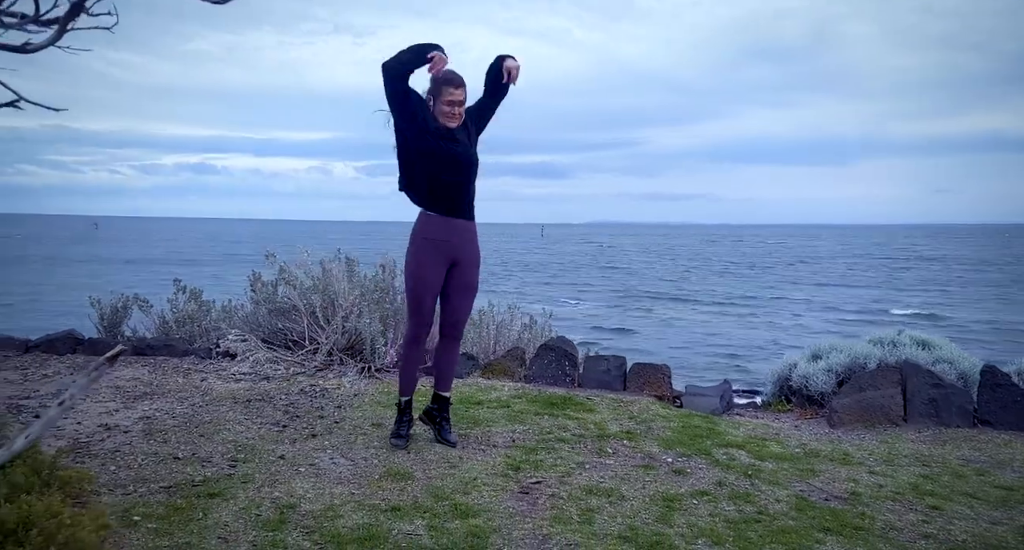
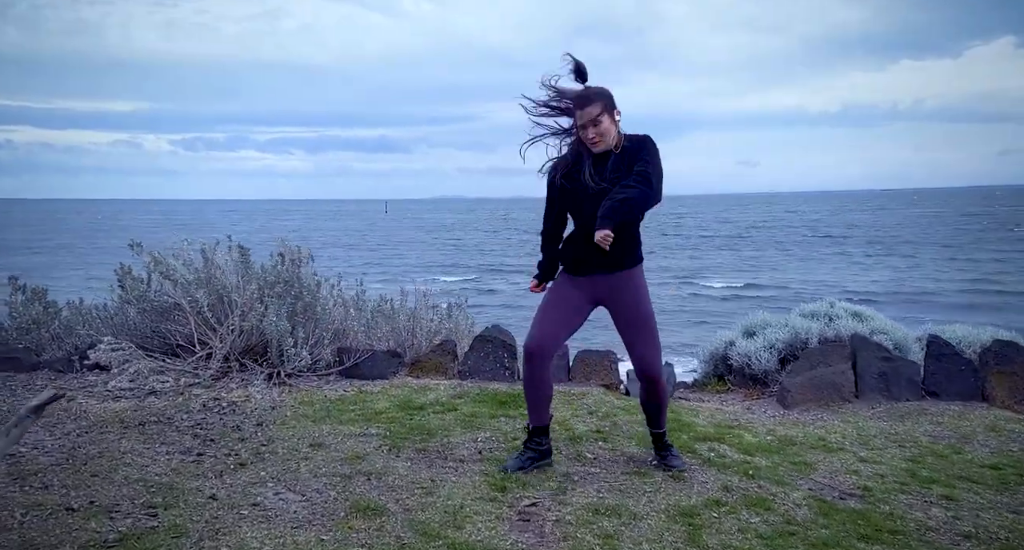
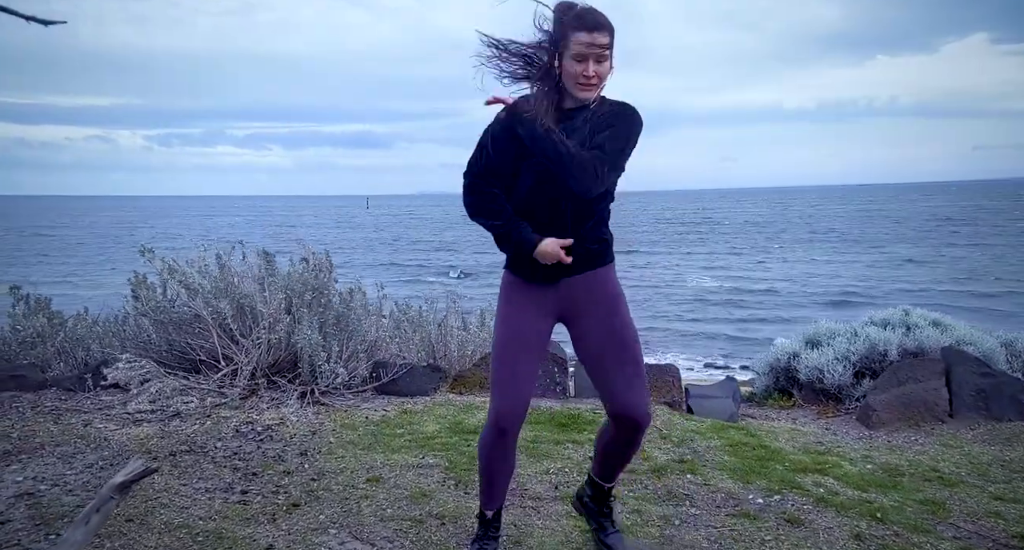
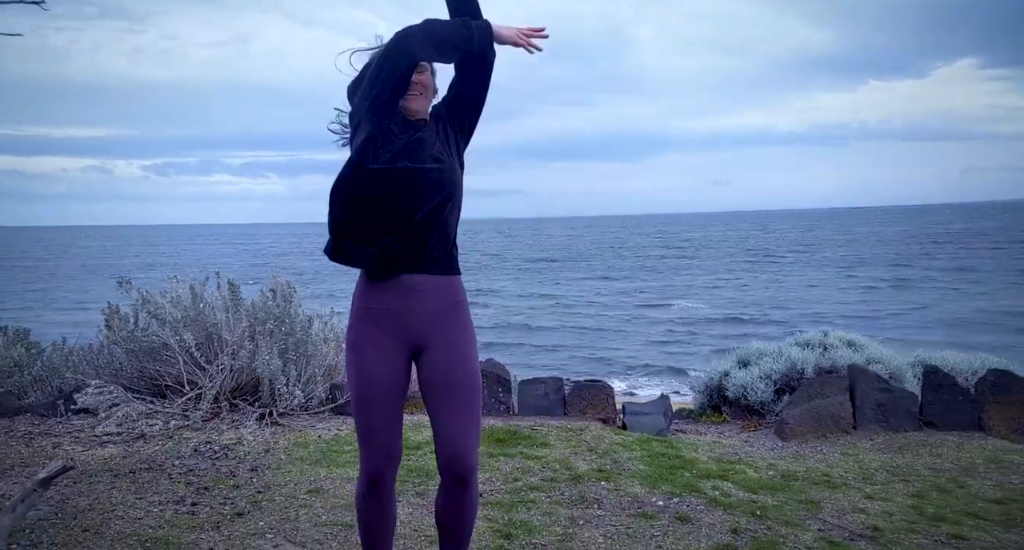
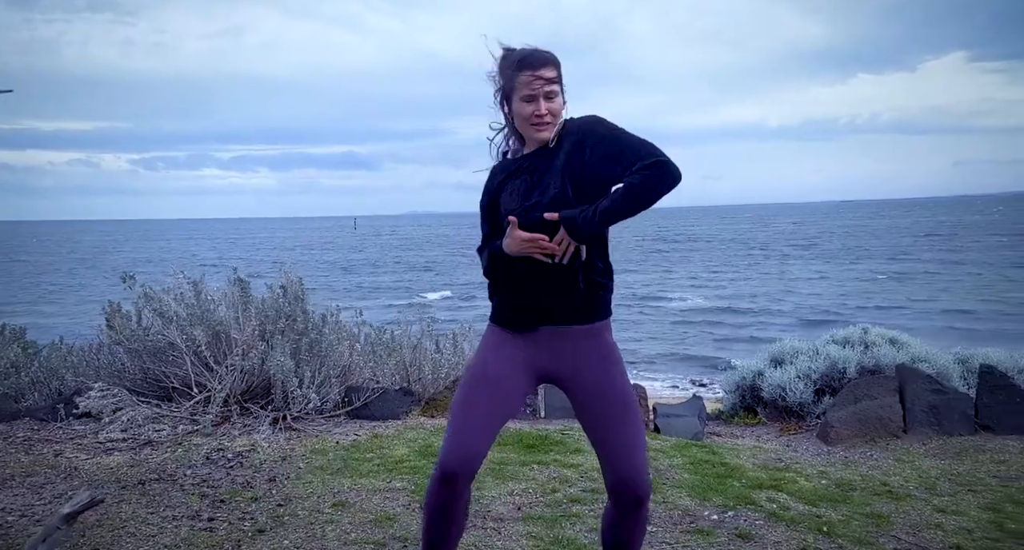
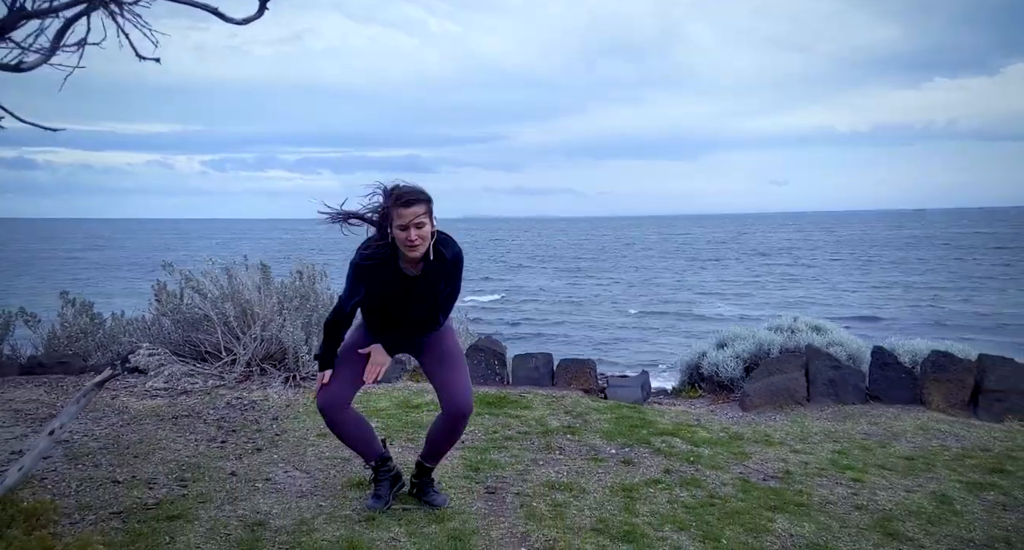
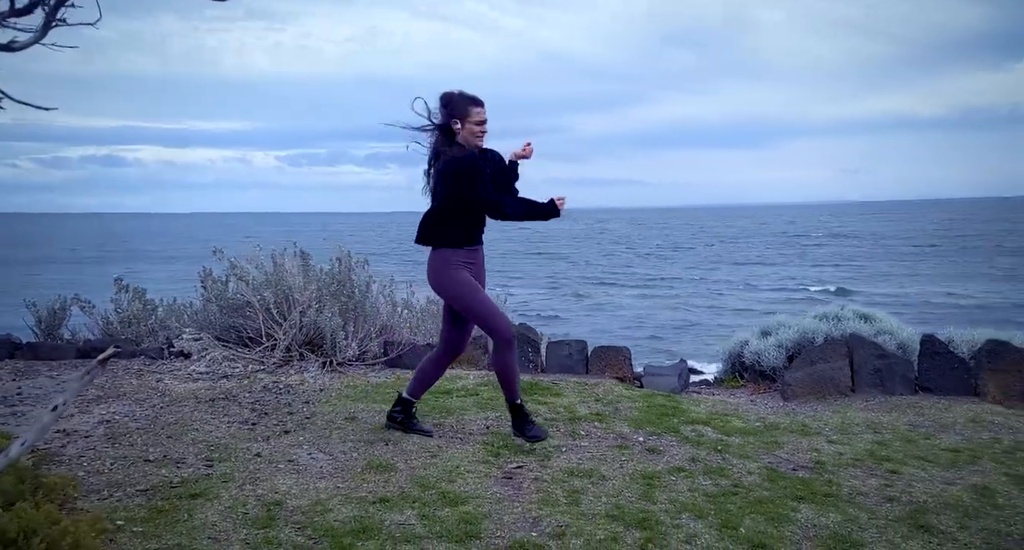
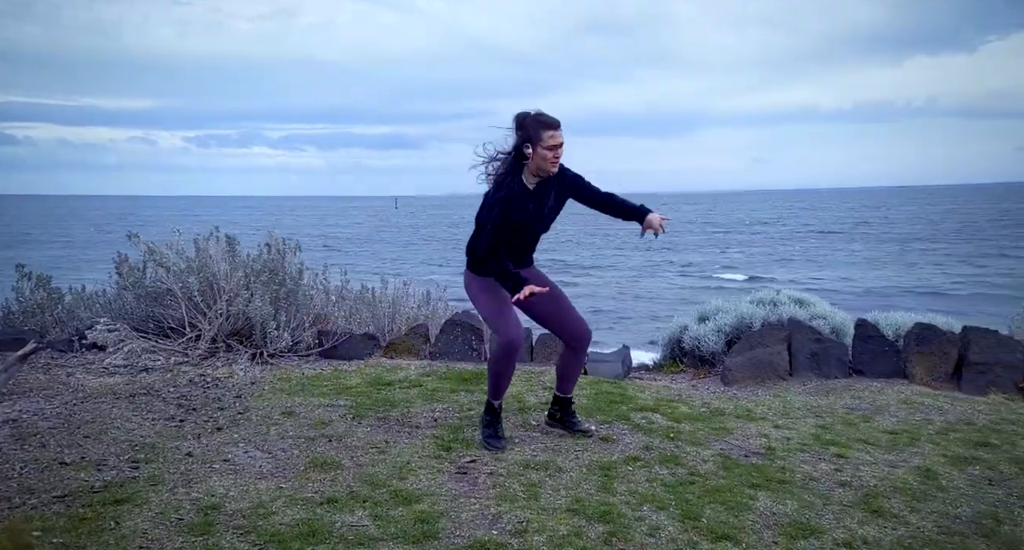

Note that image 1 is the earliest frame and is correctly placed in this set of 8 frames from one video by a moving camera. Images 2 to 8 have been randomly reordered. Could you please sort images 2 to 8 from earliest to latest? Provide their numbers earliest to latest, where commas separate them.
7, 8, 2, 3, 5, 4, 6
